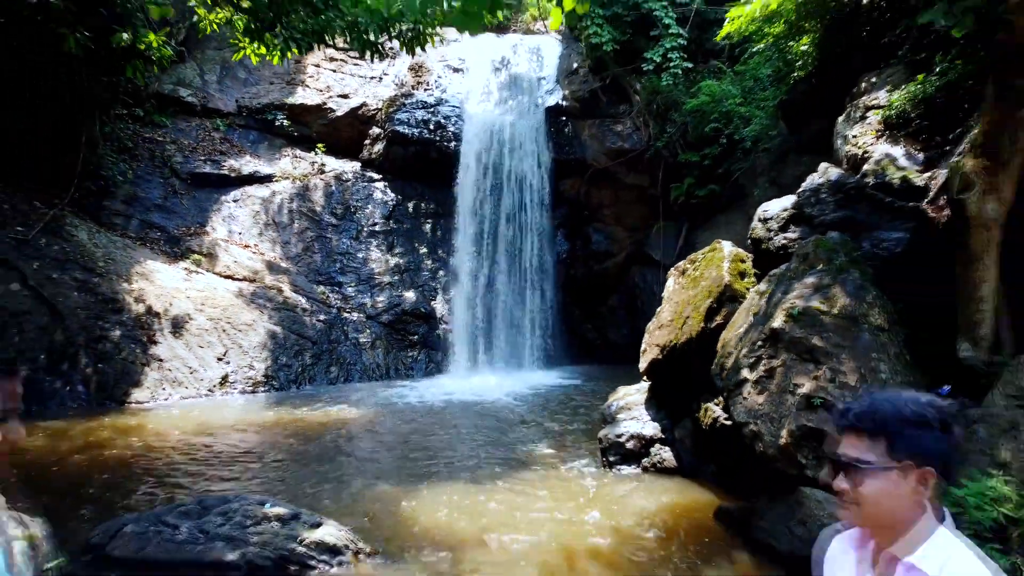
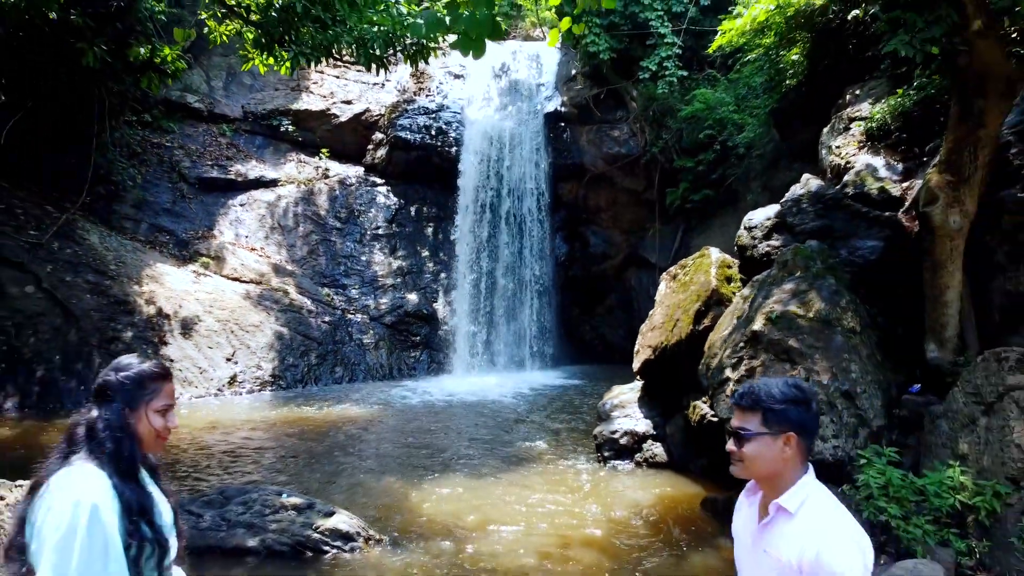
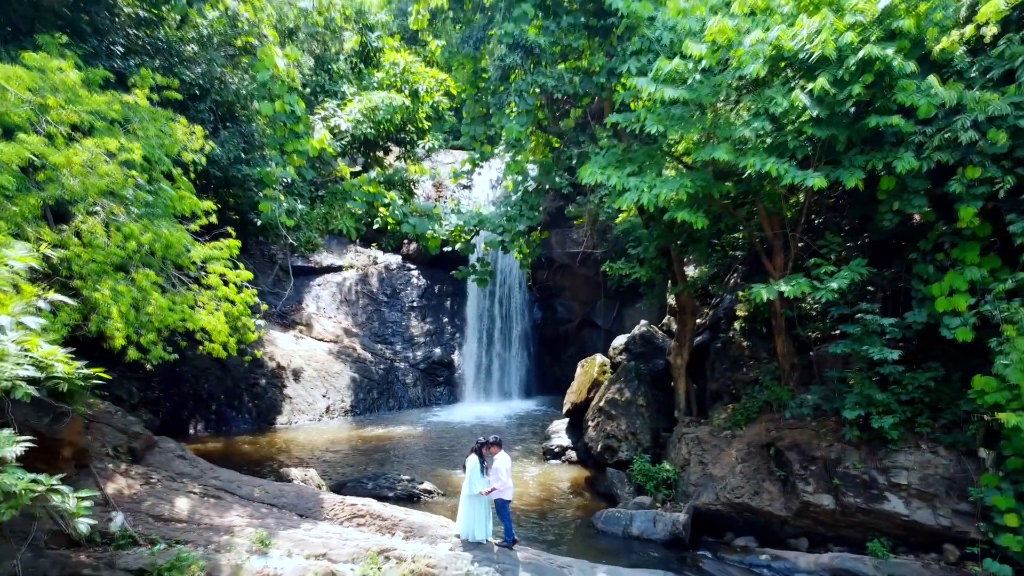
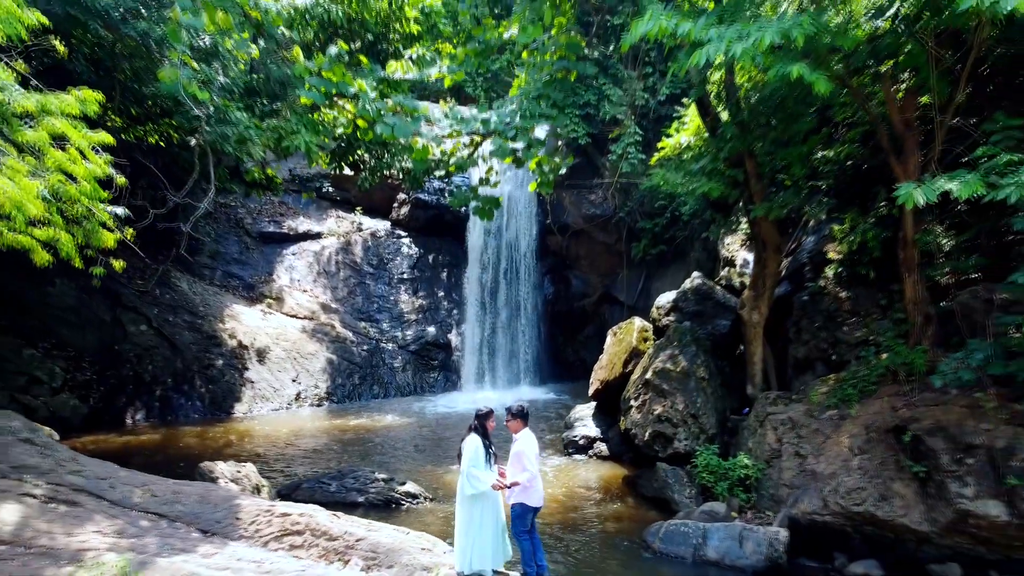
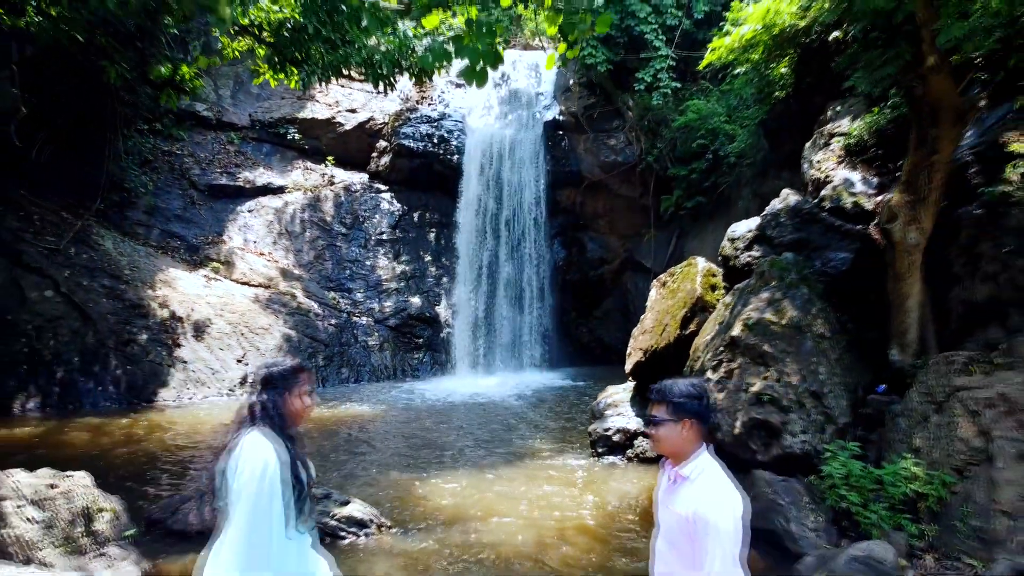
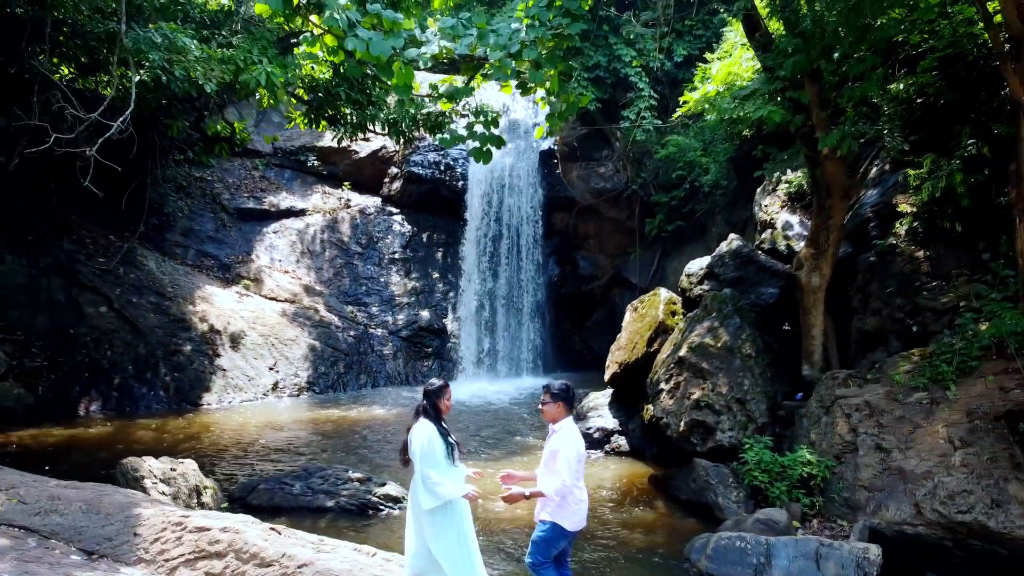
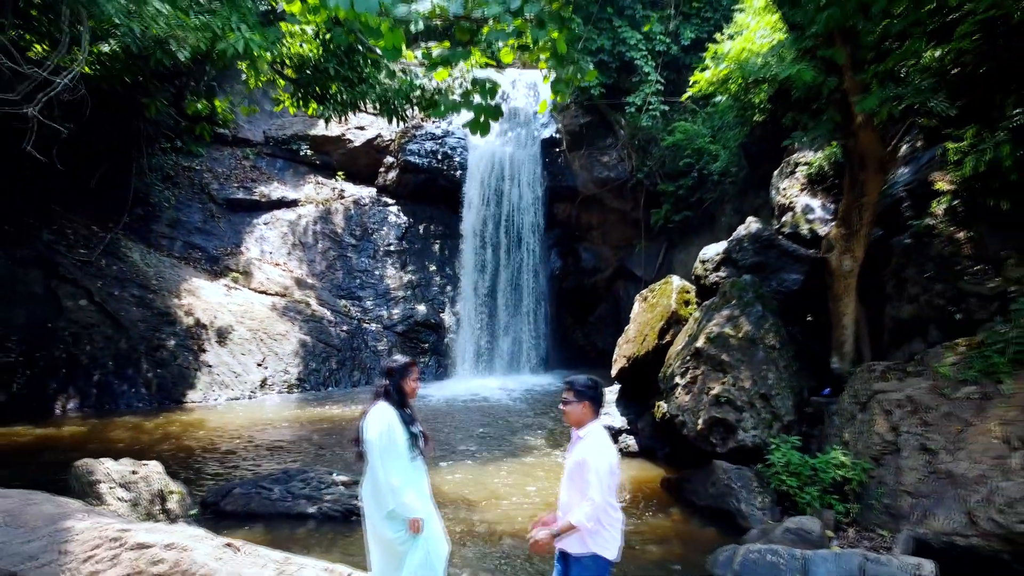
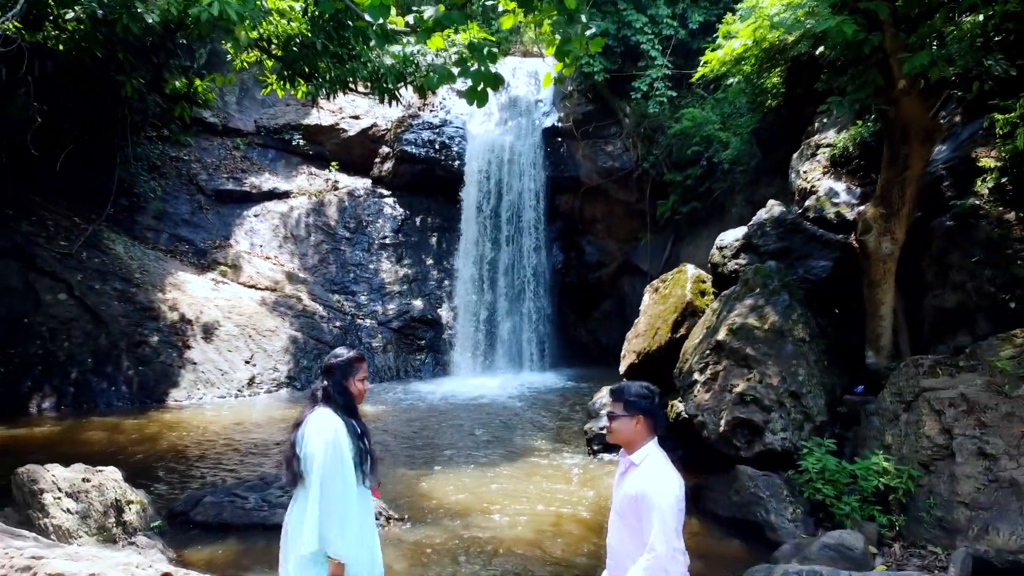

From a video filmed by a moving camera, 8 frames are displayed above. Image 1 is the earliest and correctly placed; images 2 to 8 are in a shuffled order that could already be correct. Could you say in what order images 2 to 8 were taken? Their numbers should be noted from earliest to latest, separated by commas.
2, 5, 8, 7, 6, 4, 3
